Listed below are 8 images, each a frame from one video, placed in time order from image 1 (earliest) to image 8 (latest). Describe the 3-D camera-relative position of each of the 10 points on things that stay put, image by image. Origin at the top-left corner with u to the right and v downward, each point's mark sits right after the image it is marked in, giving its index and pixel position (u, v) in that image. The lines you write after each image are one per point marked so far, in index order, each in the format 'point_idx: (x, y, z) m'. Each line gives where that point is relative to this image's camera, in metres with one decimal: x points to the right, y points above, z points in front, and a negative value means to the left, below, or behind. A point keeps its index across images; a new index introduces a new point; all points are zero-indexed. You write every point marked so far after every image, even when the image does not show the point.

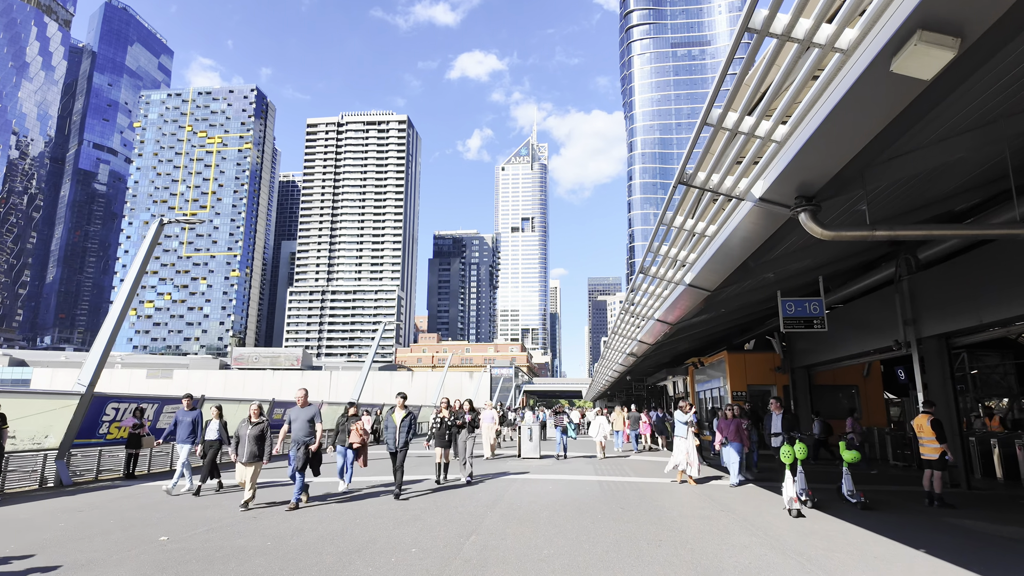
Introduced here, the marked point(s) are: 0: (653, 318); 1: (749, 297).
0: (+3.2, -0.7, +13.2) m
1: (+5.5, -0.2, +13.4) m
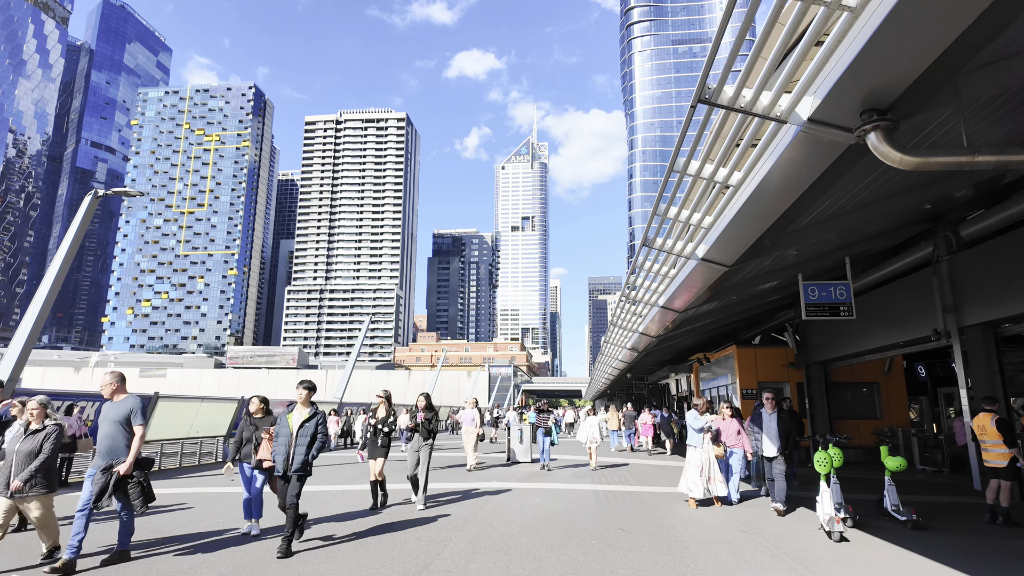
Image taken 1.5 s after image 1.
0: (+3.0, -0.3, +11.8) m
1: (+5.2, +0.2, +11.9) m
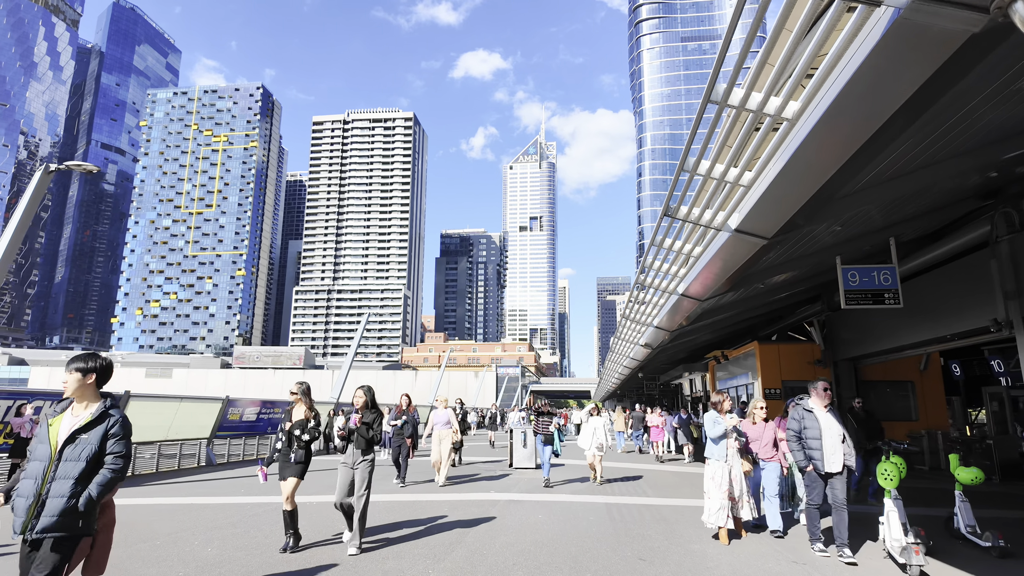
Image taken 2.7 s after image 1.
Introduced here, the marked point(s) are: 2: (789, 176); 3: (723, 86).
0: (+3.0, -0.1, +10.5) m
1: (+5.2, +0.4, +10.6) m
2: (+2.5, +1.0, +5.3) m
3: (+1.6, +1.5, +4.4) m
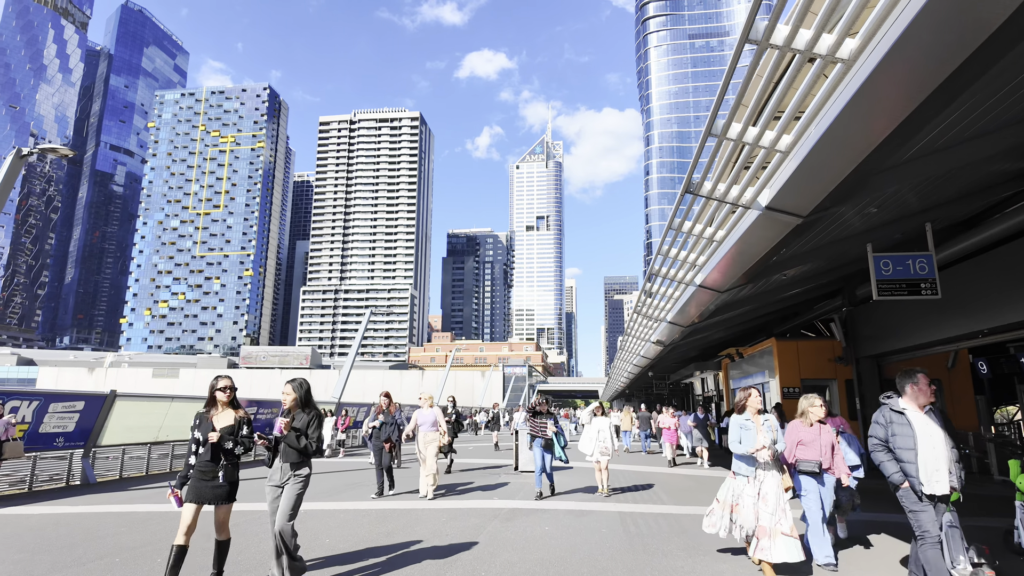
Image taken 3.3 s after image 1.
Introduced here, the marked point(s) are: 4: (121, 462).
0: (+3.1, +0.1, +9.8) m
1: (+5.3, +0.6, +9.9) m
2: (+2.5, +1.2, +4.6) m
3: (+1.6, +1.7, +3.7) m
4: (-8.1, -3.5, +12.0) m
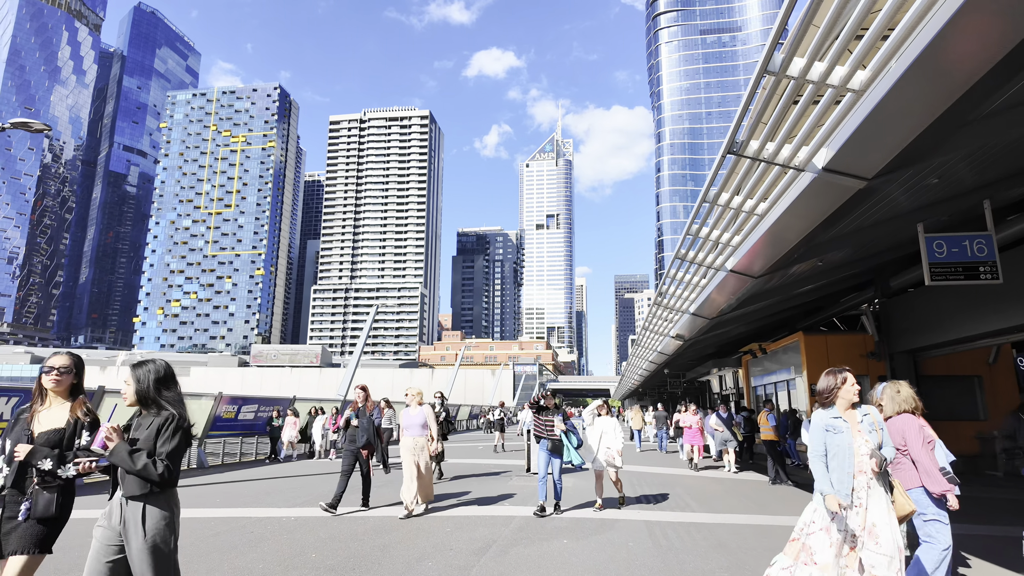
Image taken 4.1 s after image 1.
0: (+3.3, +0.3, +9.0) m
1: (+5.5, +0.8, +9.0) m
2: (+2.6, +1.4, +3.7) m
3: (+1.7, +1.9, +2.9) m
4: (-7.9, -3.3, +11.3) m
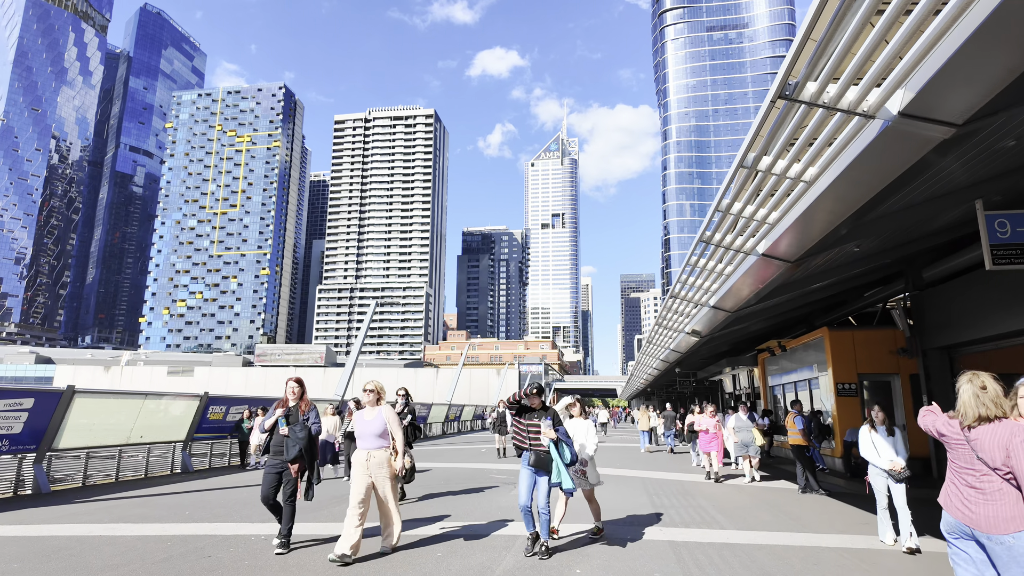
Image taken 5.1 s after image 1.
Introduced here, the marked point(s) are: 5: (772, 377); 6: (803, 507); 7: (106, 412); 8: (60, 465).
0: (+3.3, +0.5, +8.0) m
1: (+5.5, +1.0, +8.0) m
2: (+2.6, +1.6, +2.8) m
3: (+1.7, +2.0, +1.9) m
4: (-7.8, -3.2, +10.5) m
5: (+8.5, -2.9, +19.0) m
6: (+4.1, -3.1, +8.2) m
7: (-7.7, -2.4, +11.1) m
8: (-7.9, -3.1, +10.1) m
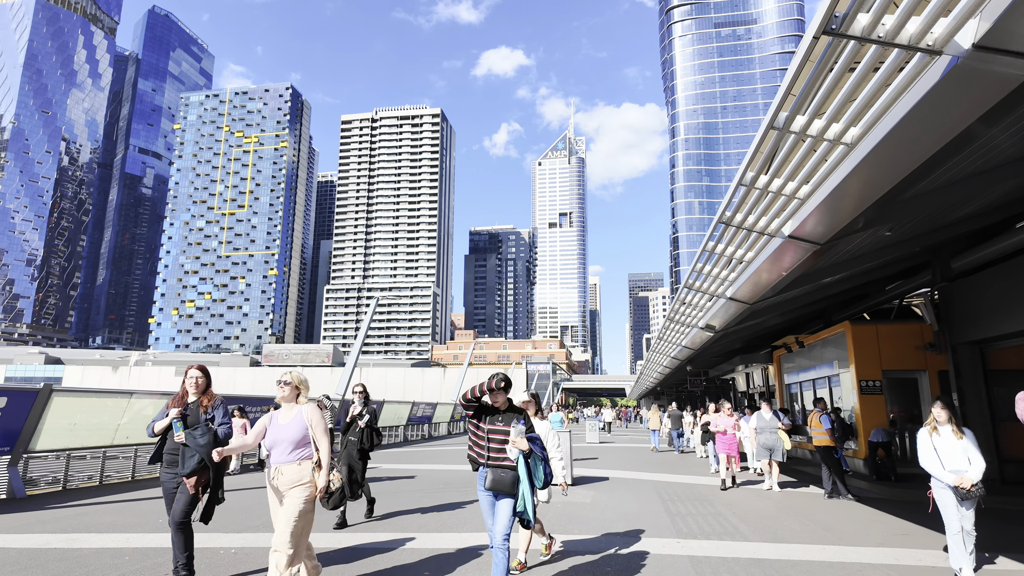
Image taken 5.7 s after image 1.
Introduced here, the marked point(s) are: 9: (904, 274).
0: (+3.3, +0.6, +7.3) m
1: (+5.5, +1.2, +7.3) m
2: (+2.6, +1.7, +2.1) m
3: (+1.6, +2.2, +1.2) m
4: (-7.7, -3.1, +9.9) m
5: (+8.6, -2.7, +18.2) m
6: (+4.1, -2.9, +7.5) m
7: (-7.7, -2.3, +10.6) m
8: (-7.8, -3.0, +9.6) m
9: (+8.9, +0.4, +12.9) m
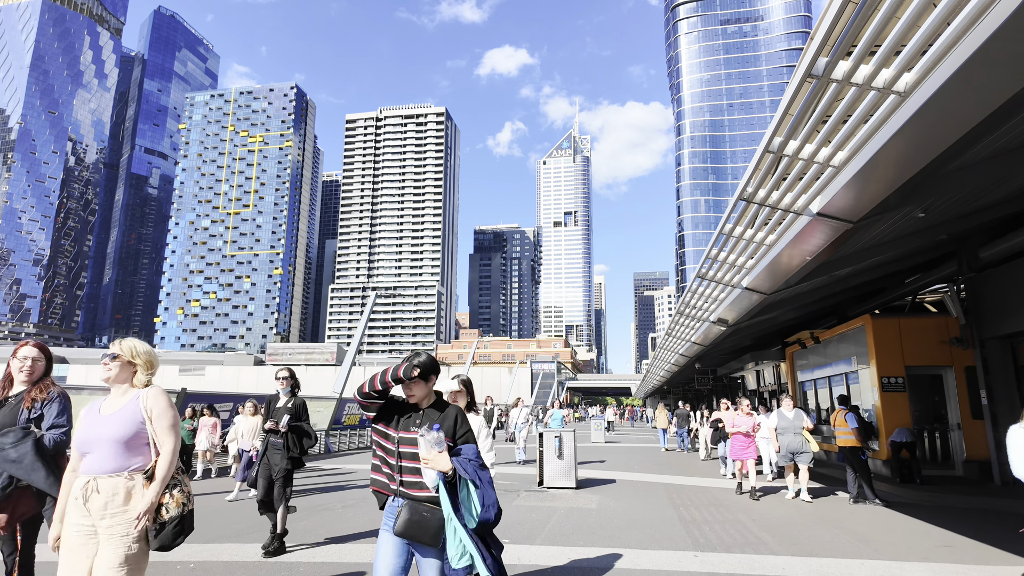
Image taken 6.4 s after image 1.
0: (+3.3, +0.8, +6.7) m
1: (+5.5, +1.3, +6.6) m
2: (+2.5, +1.9, +1.4) m
3: (+1.5, +2.4, +0.6) m
4: (-7.7, -2.9, +9.4) m
5: (+8.7, -2.5, +17.5) m
6: (+4.1, -2.8, +6.8) m
7: (-7.7, -2.1, +10.0) m
8: (-7.8, -2.8, +9.0) m
9: (+8.9, +0.6, +12.1) m
